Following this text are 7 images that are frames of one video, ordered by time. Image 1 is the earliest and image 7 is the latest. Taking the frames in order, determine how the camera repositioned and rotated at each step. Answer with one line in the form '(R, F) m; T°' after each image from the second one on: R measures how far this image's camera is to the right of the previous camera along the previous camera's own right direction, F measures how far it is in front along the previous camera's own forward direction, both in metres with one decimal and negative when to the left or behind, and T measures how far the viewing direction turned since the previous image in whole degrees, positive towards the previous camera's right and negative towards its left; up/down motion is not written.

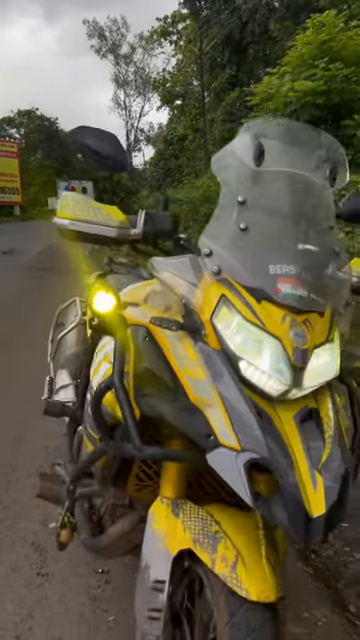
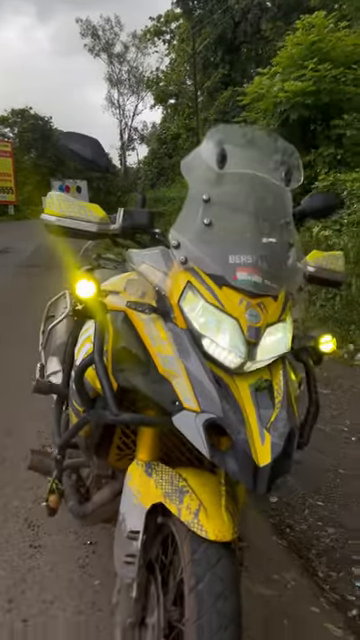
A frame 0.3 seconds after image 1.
(+0.1, -0.2) m; +1°
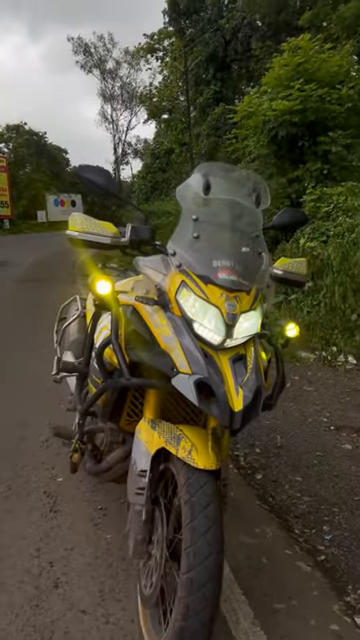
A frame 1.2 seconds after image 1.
(0.0, -0.6) m; +1°
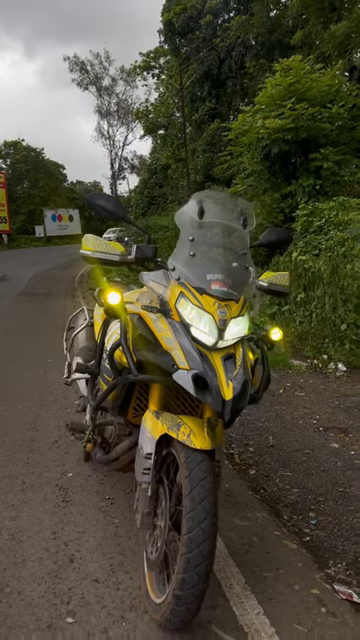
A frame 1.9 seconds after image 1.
(0.0, -0.4) m; 0°
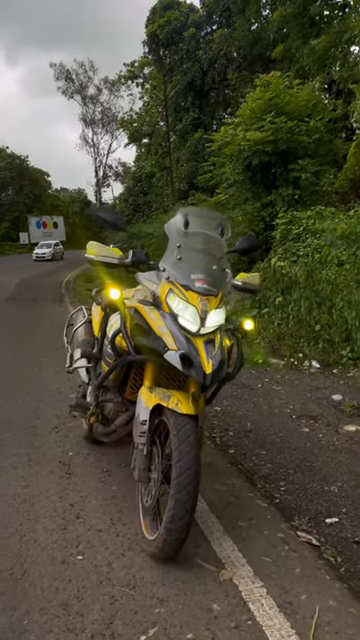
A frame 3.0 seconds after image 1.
(0.0, -0.6) m; +2°
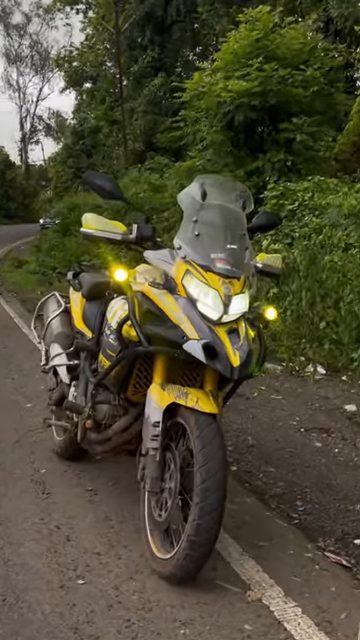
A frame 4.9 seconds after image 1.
(-0.2, +0.5) m; +1°
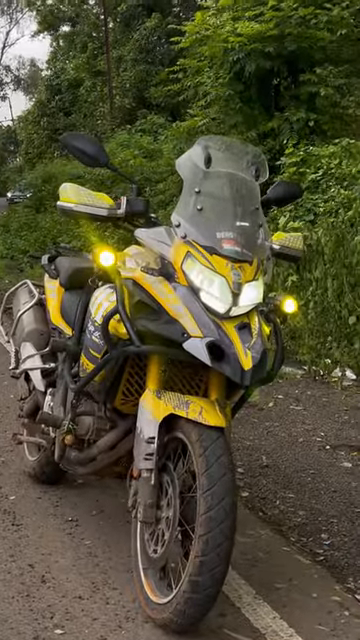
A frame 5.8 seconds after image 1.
(+0.1, +0.6) m; -2°
